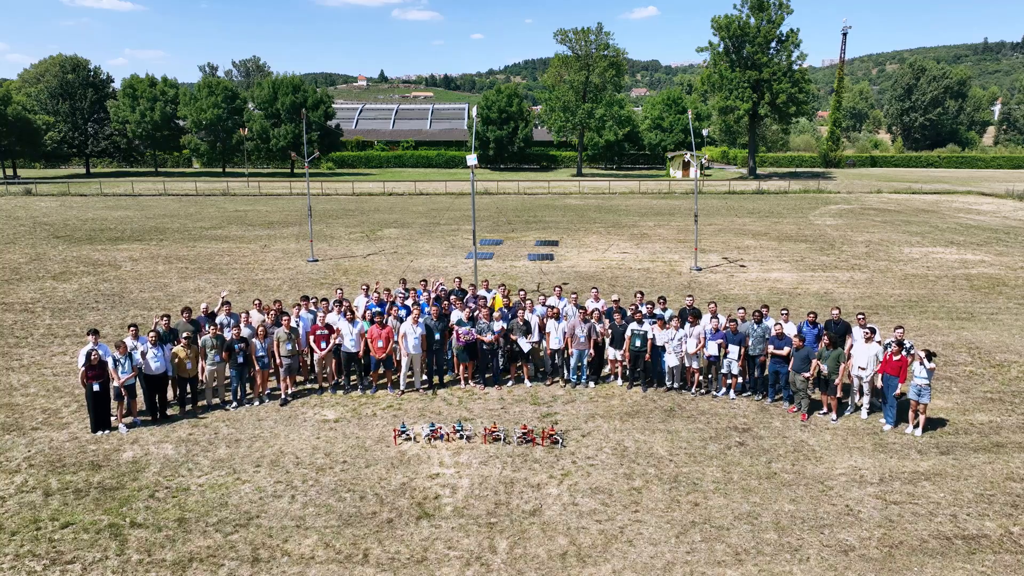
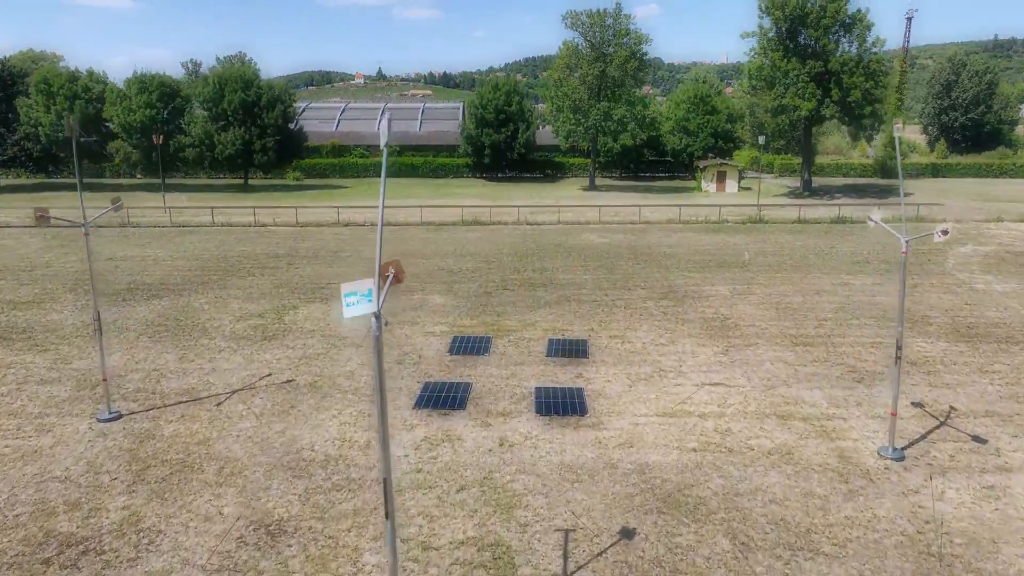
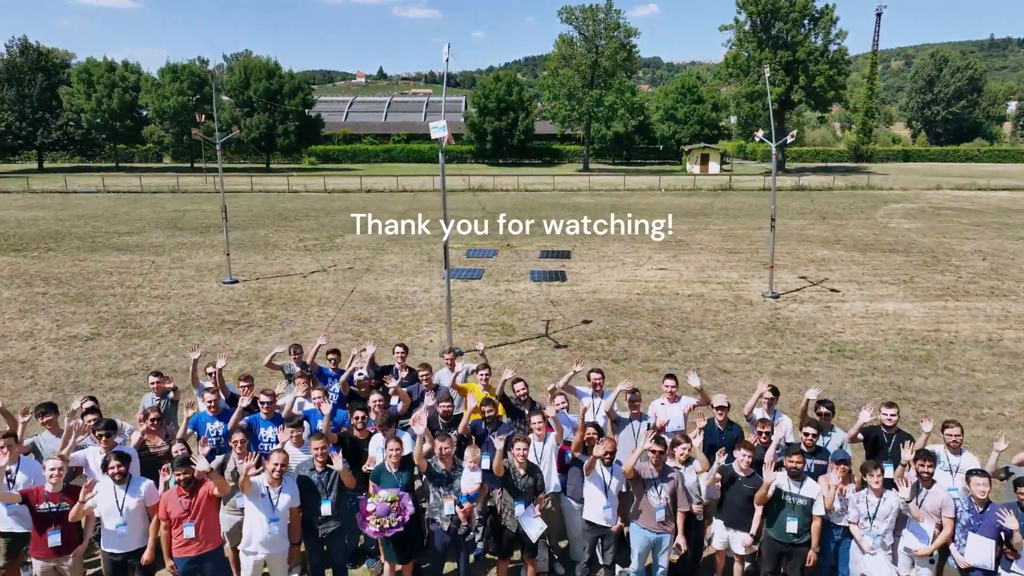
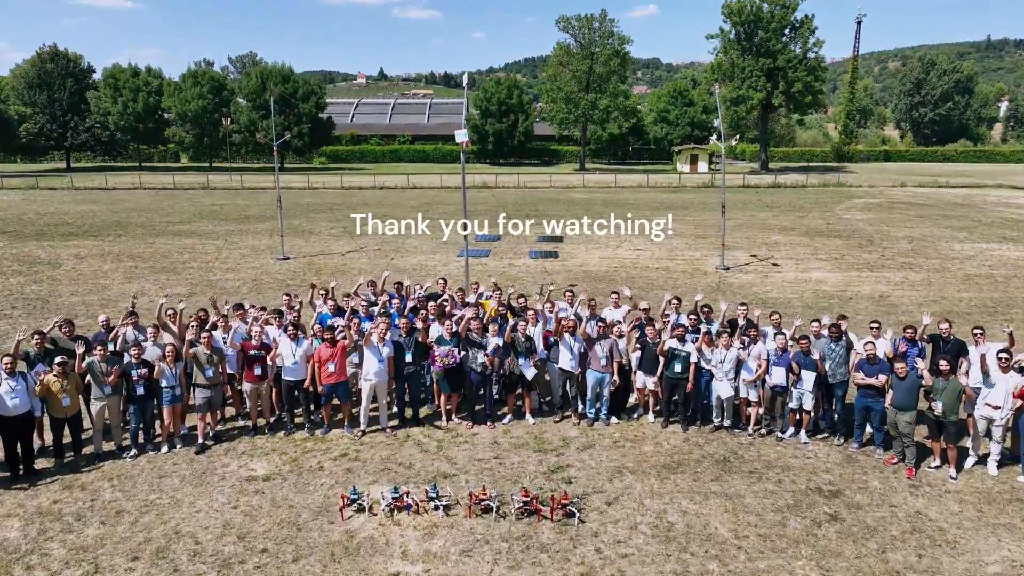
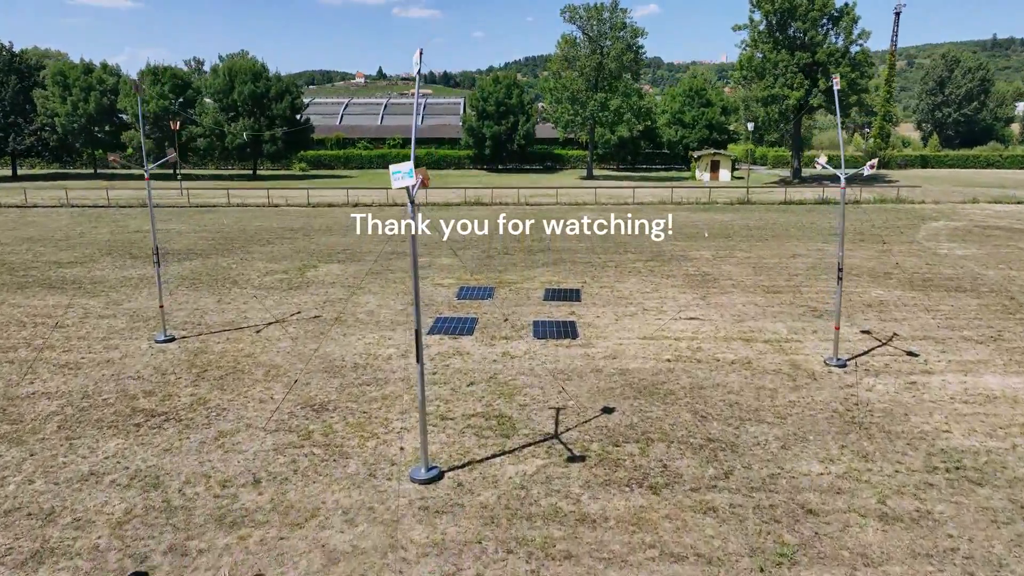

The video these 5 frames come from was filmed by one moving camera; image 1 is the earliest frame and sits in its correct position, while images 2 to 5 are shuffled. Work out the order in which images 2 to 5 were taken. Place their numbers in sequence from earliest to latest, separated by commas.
4, 3, 5, 2
